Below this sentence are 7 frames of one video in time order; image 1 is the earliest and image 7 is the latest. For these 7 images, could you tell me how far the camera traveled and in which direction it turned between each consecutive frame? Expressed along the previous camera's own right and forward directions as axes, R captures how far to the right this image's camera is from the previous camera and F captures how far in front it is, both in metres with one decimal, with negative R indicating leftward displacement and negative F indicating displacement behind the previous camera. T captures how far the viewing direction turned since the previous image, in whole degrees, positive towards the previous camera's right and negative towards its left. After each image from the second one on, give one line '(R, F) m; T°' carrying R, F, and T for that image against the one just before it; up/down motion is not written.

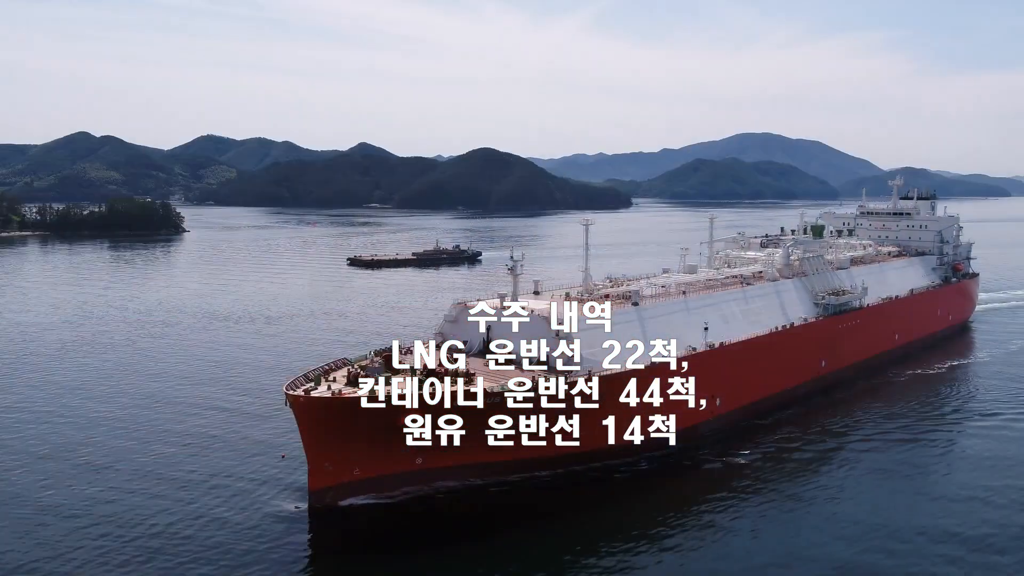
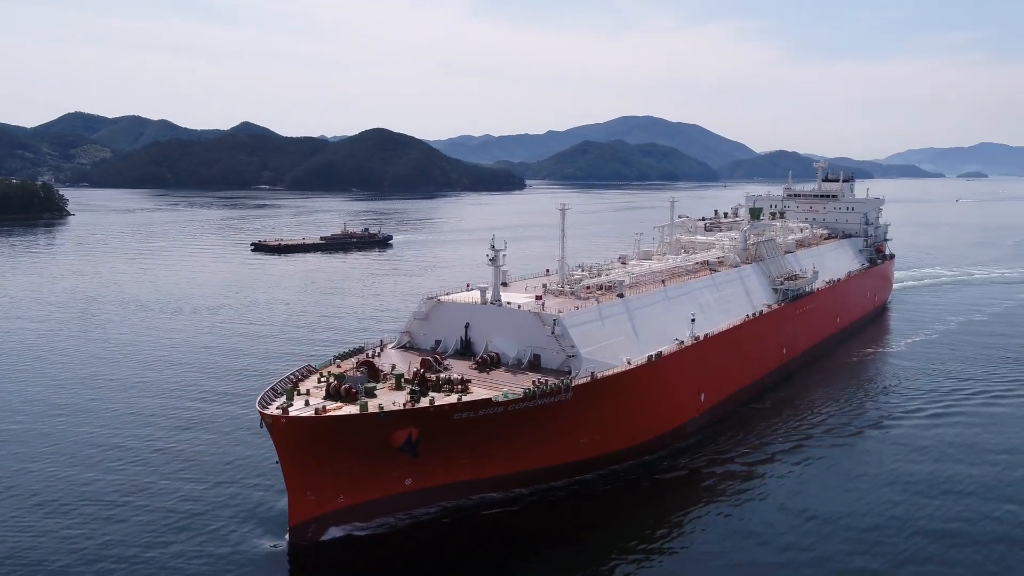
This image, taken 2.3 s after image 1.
(-2.1, +2.4) m; +7°
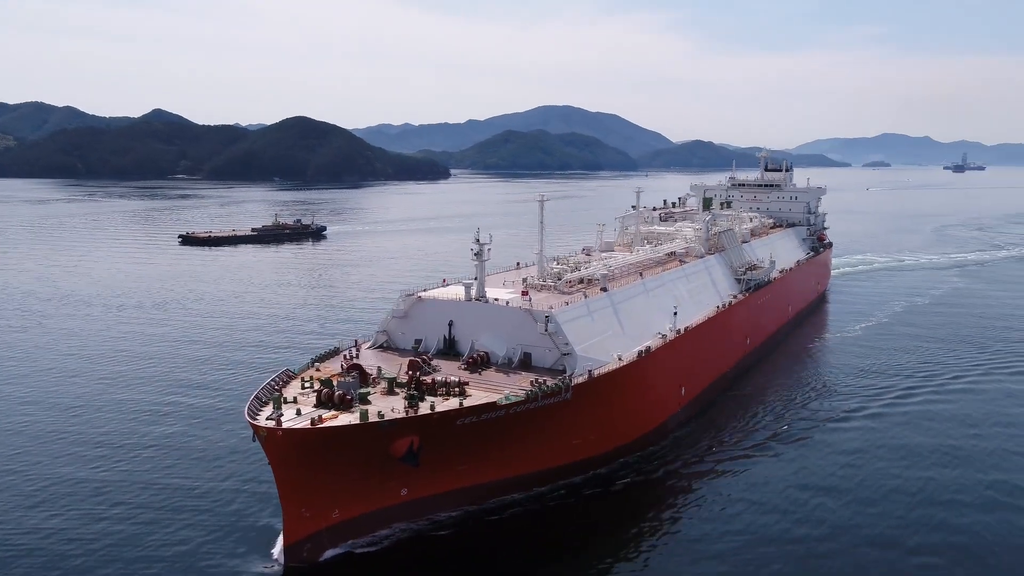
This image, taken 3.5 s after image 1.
(-1.4, +1.0) m; +5°
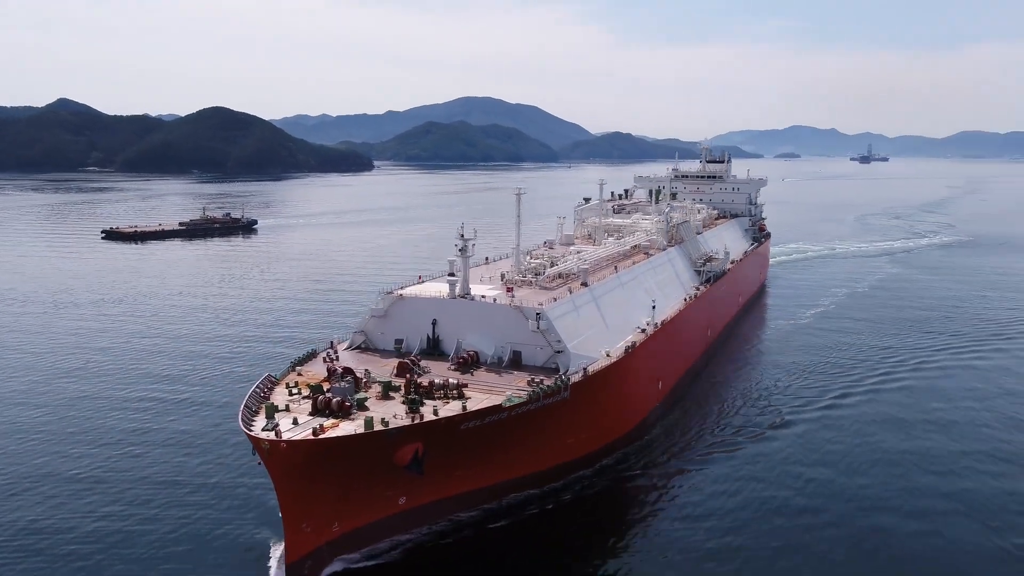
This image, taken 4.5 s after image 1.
(-1.3, +0.6) m; +5°
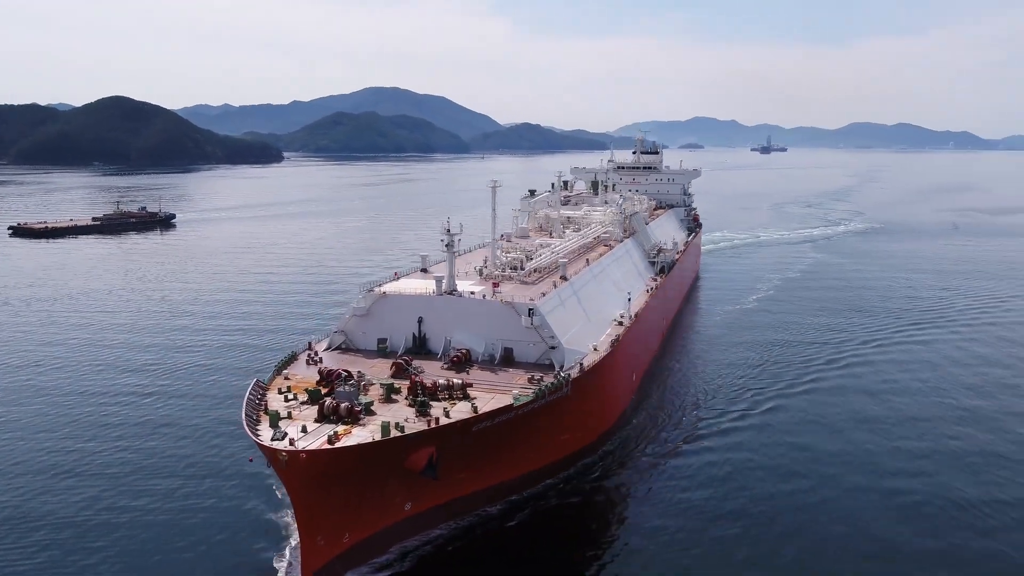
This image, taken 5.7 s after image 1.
(-1.5, +0.5) m; +6°
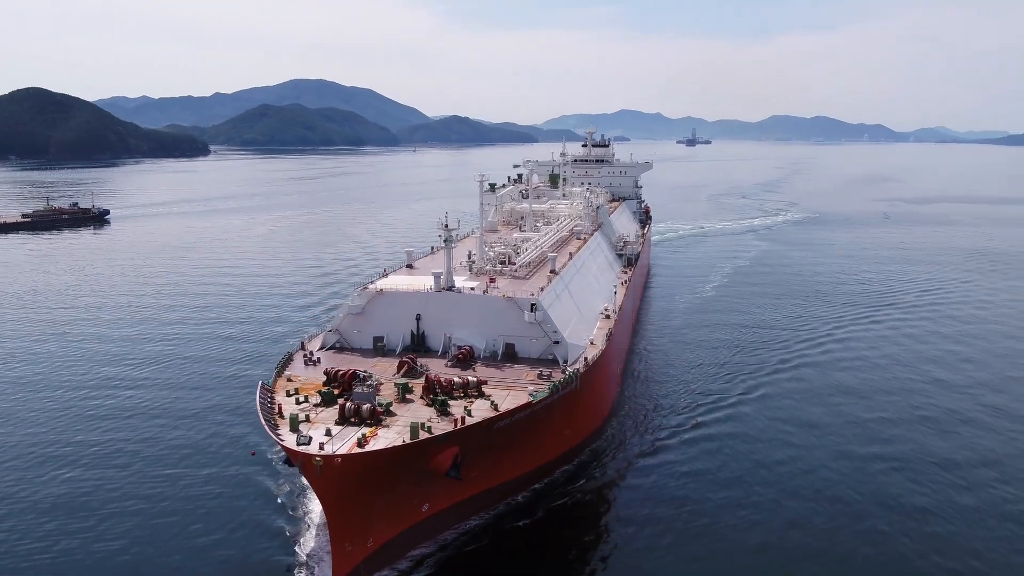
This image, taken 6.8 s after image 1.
(-1.3, +0.2) m; +4°
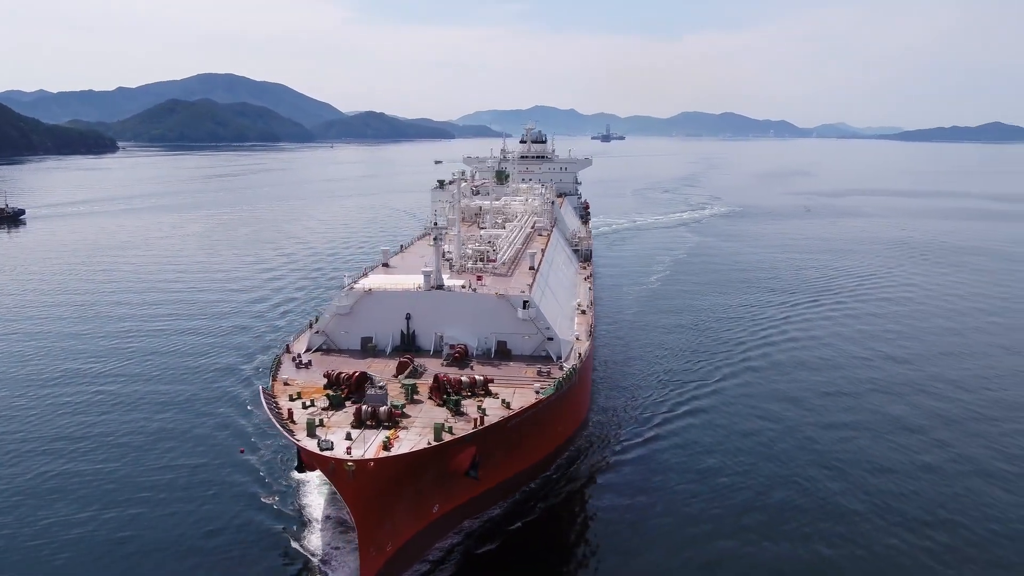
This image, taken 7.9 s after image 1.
(-1.4, +0.1) m; +5°
